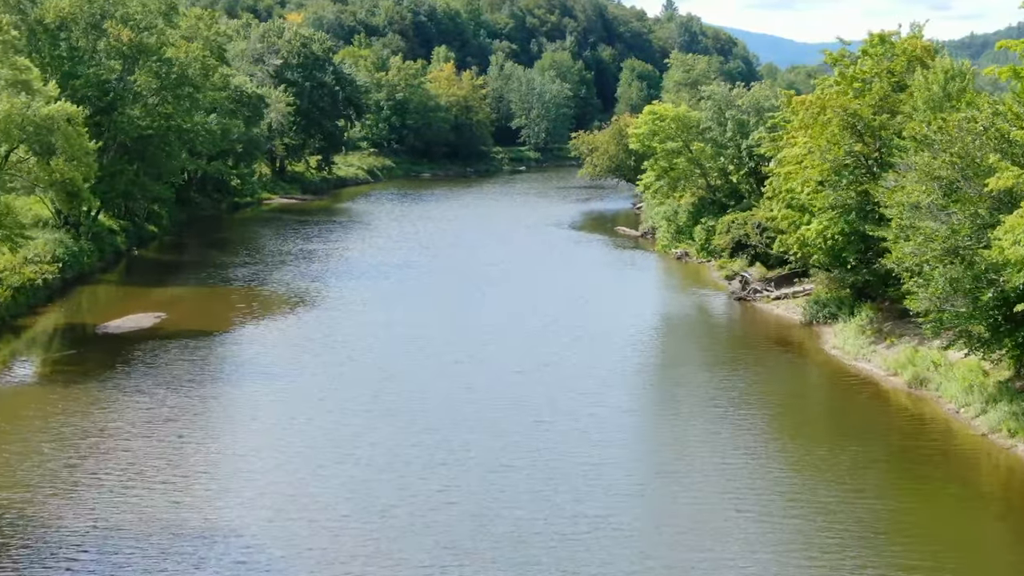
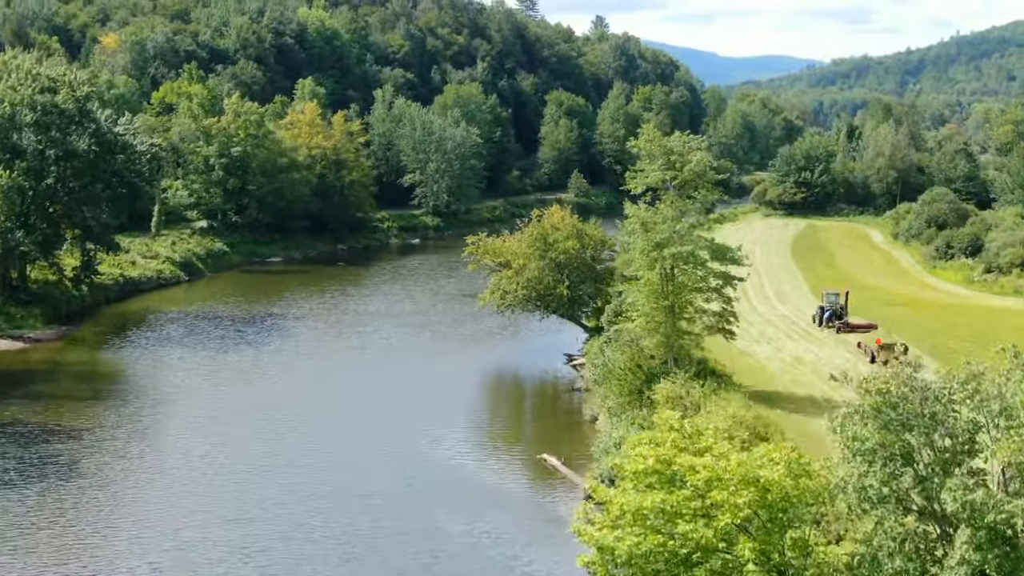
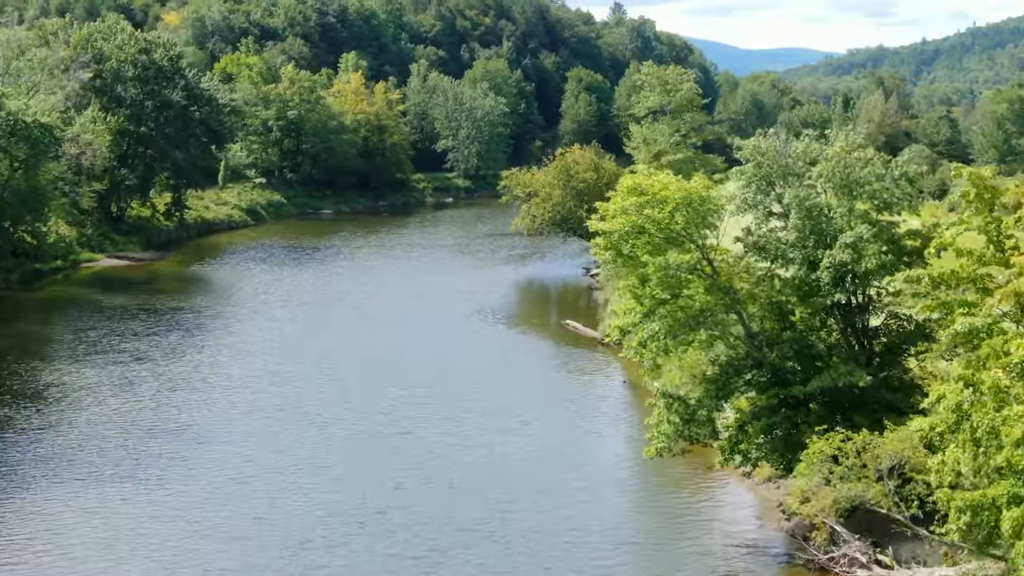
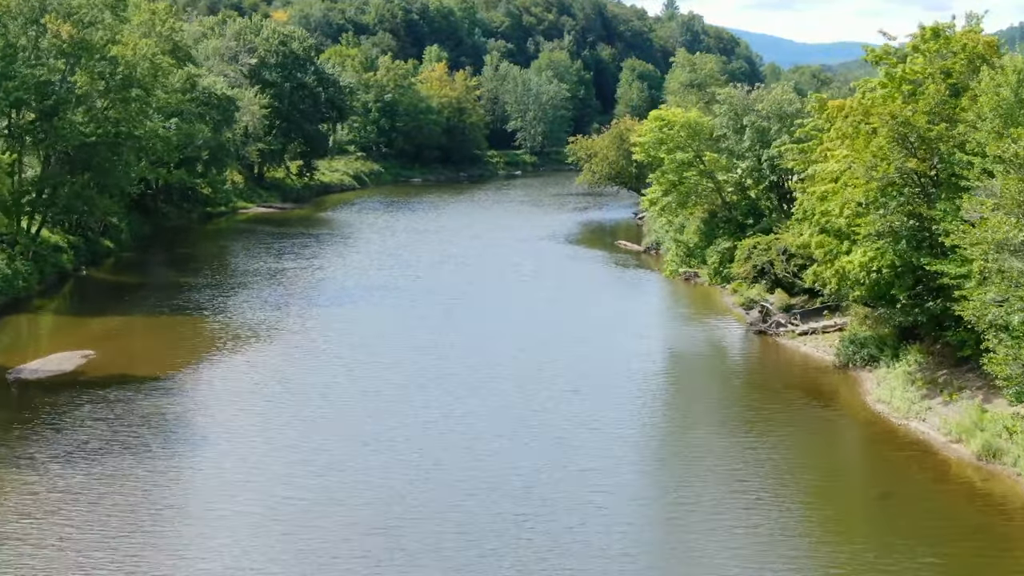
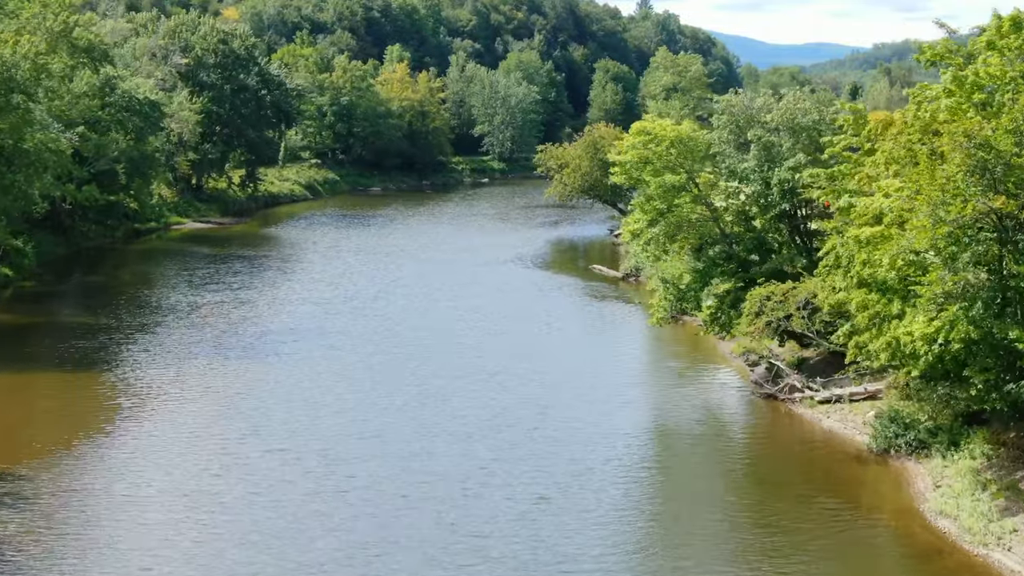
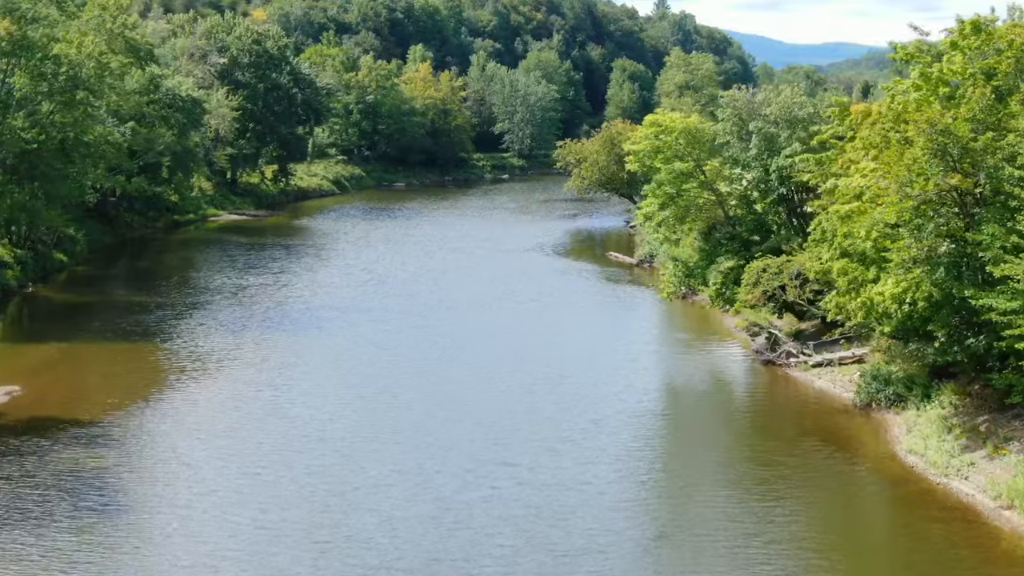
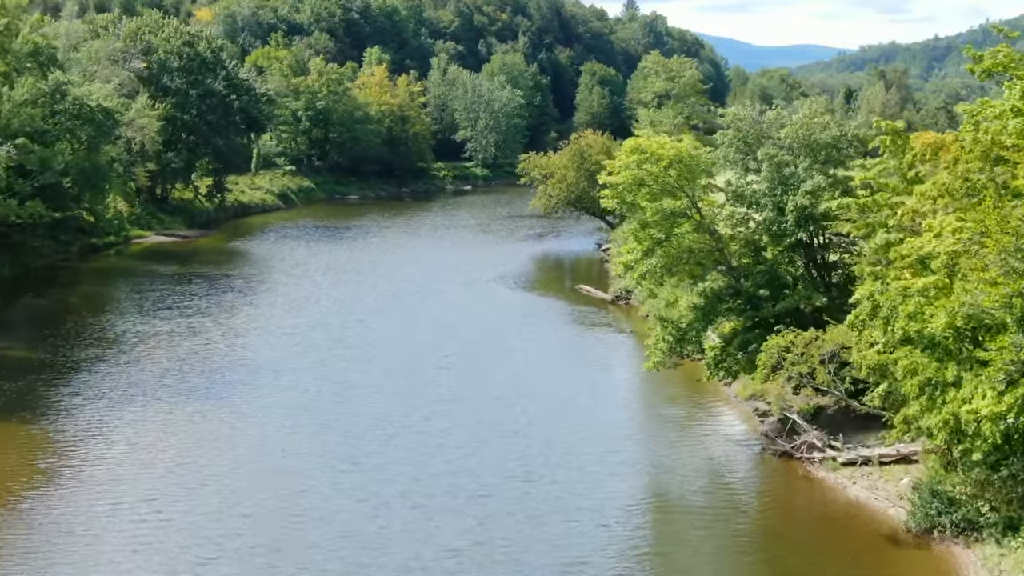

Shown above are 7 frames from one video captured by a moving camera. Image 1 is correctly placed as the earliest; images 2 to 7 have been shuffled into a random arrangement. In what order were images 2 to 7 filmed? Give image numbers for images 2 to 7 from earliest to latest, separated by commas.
4, 6, 5, 7, 3, 2
